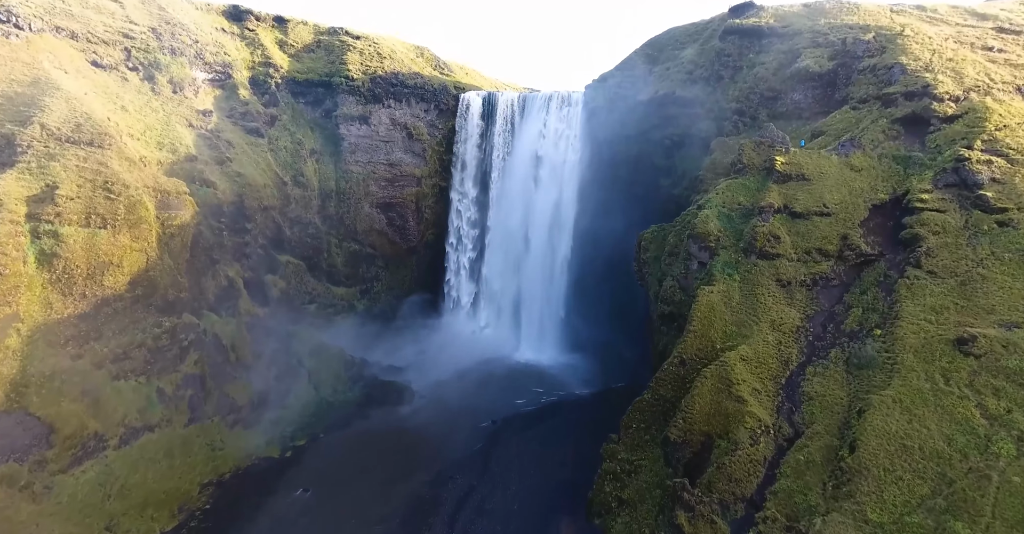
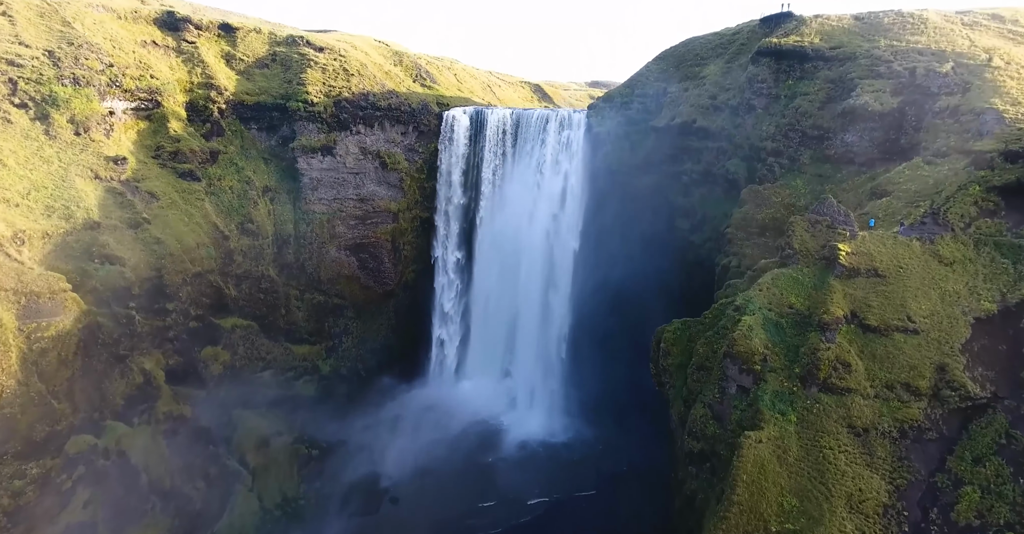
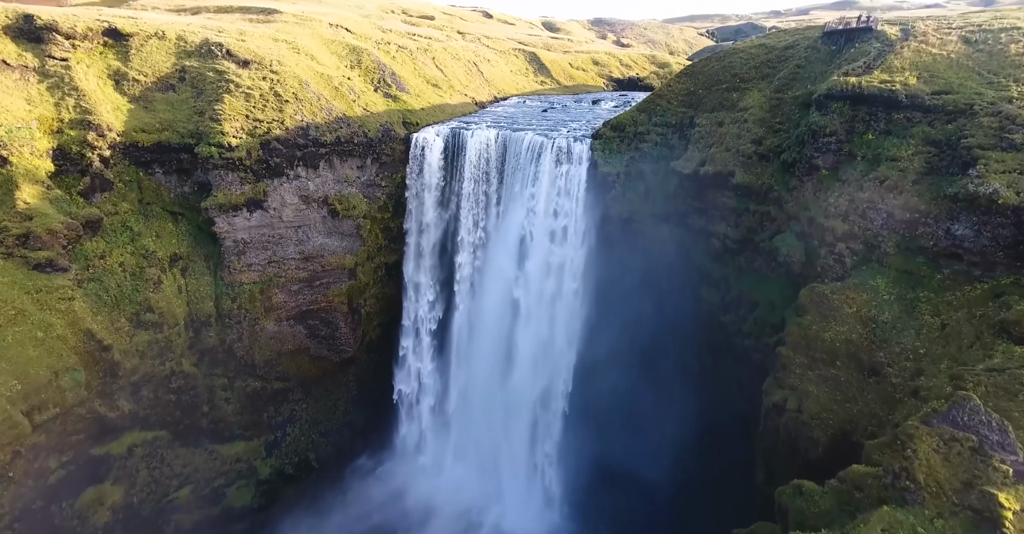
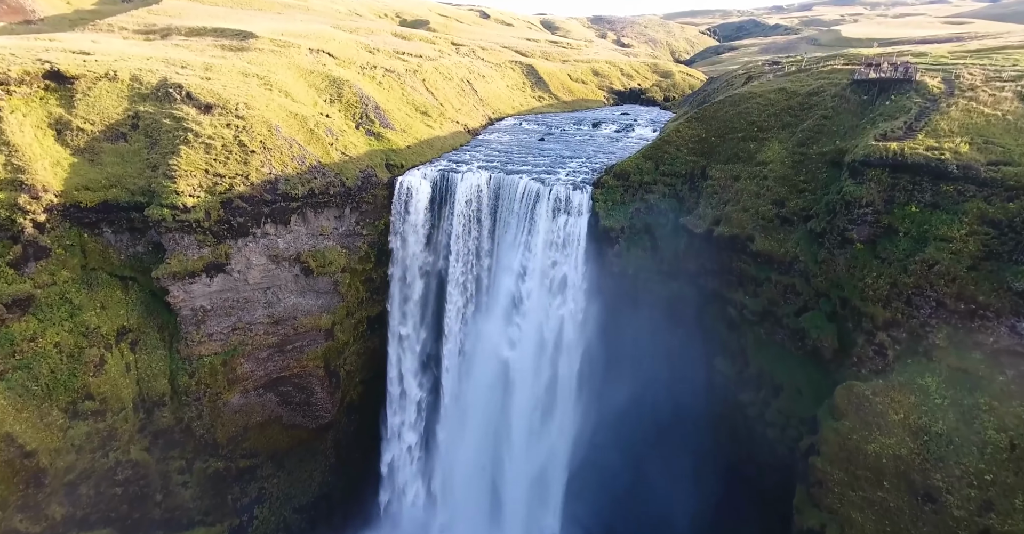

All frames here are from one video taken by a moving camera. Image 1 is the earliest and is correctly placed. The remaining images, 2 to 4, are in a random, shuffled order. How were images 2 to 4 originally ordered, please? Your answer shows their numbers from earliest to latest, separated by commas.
2, 3, 4
